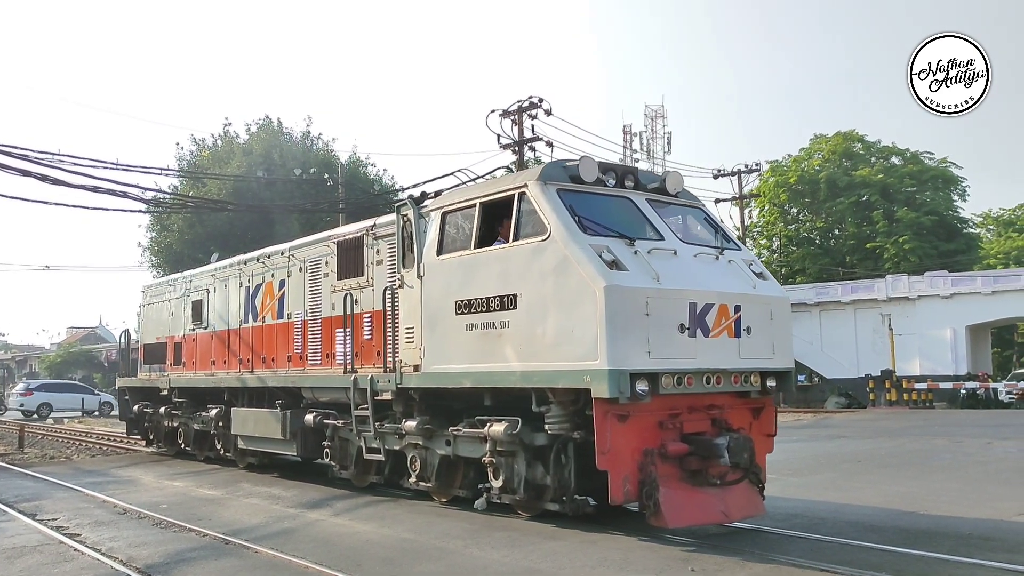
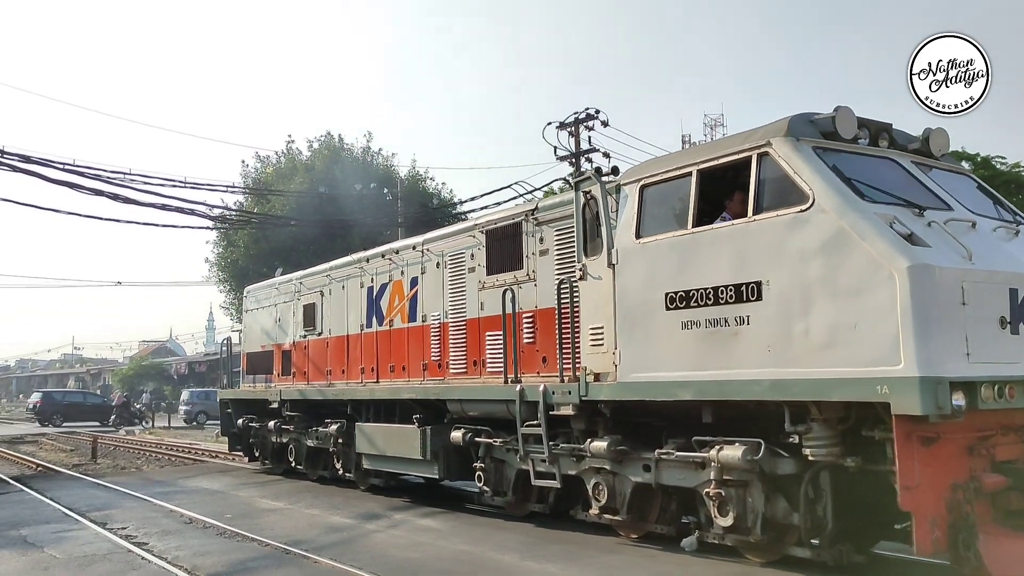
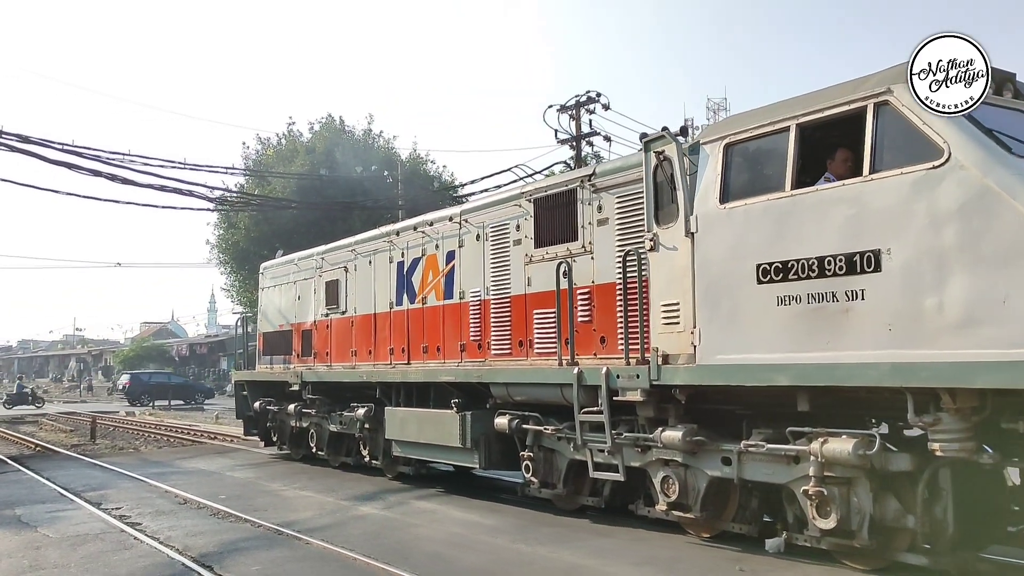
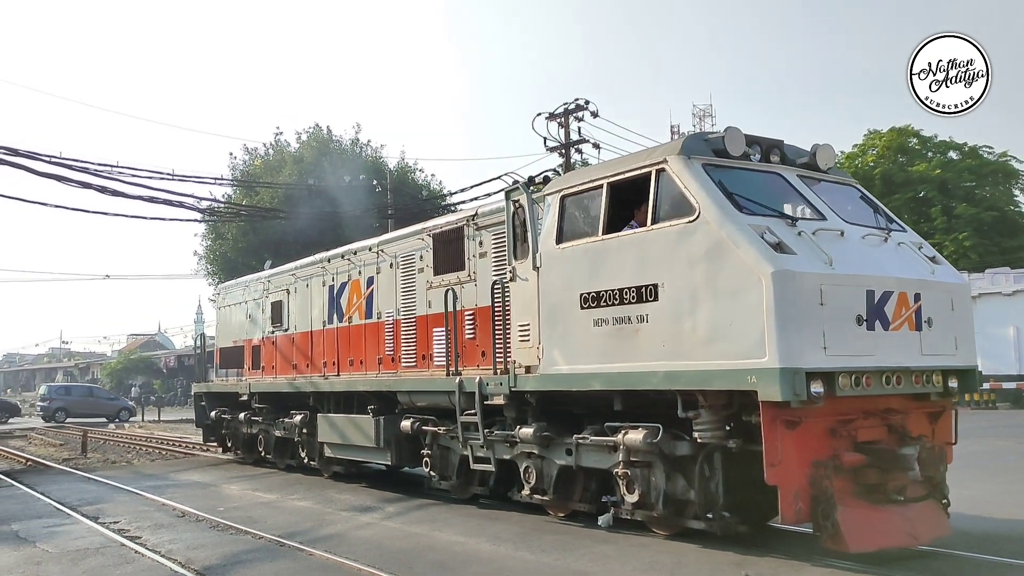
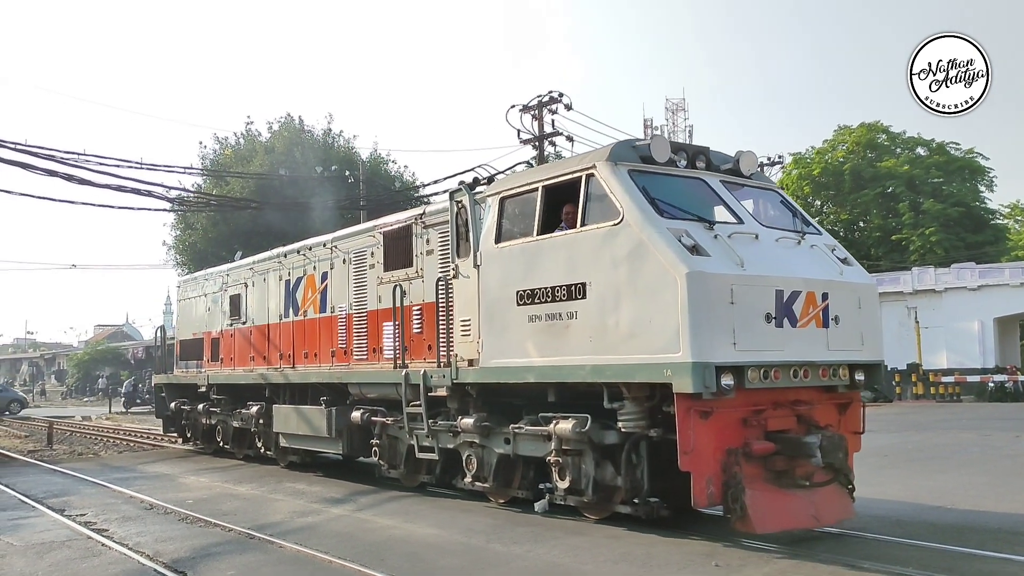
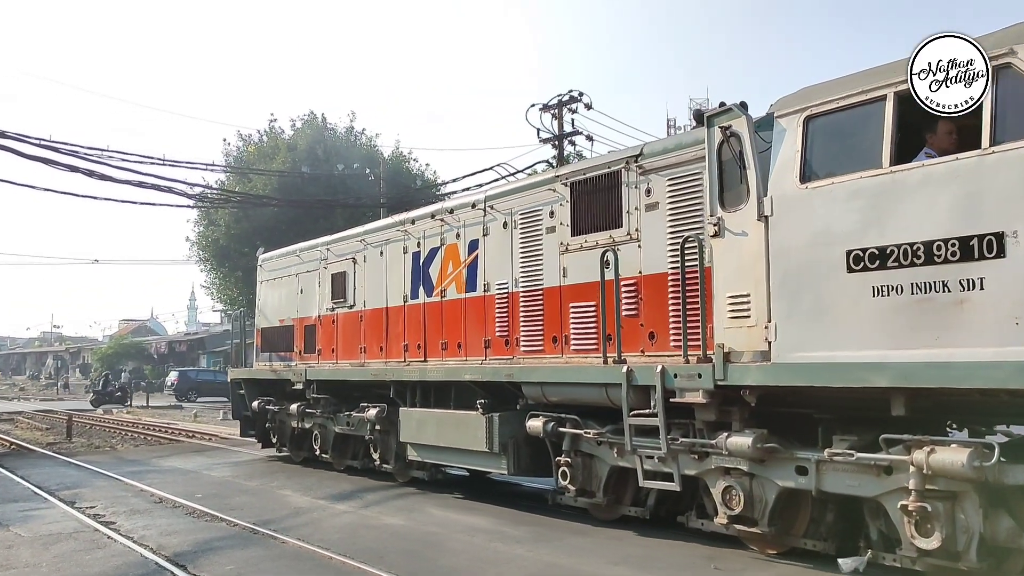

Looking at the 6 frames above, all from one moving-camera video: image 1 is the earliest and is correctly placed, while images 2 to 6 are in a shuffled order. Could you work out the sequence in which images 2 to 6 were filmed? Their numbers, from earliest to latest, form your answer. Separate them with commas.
5, 4, 2, 3, 6
